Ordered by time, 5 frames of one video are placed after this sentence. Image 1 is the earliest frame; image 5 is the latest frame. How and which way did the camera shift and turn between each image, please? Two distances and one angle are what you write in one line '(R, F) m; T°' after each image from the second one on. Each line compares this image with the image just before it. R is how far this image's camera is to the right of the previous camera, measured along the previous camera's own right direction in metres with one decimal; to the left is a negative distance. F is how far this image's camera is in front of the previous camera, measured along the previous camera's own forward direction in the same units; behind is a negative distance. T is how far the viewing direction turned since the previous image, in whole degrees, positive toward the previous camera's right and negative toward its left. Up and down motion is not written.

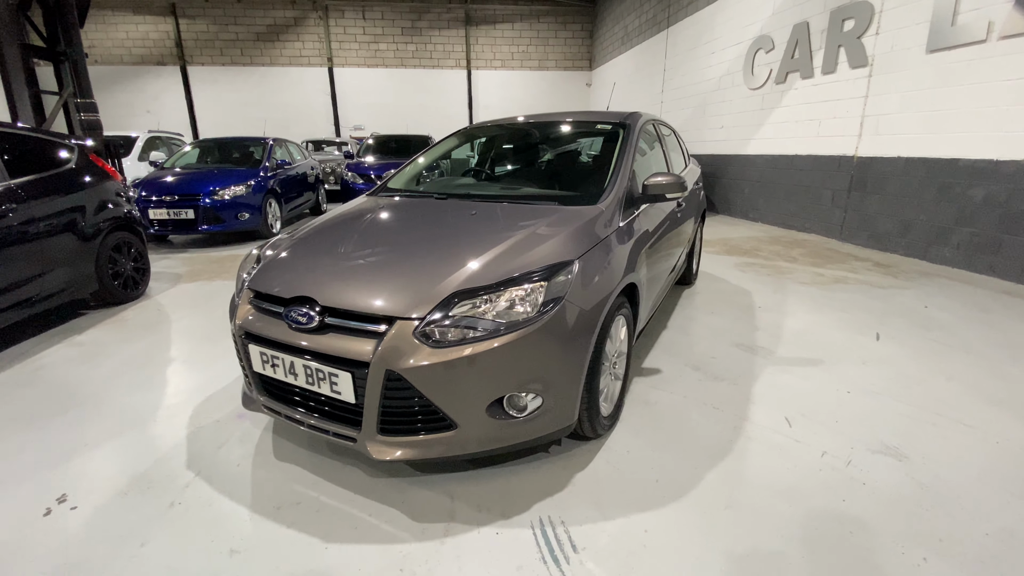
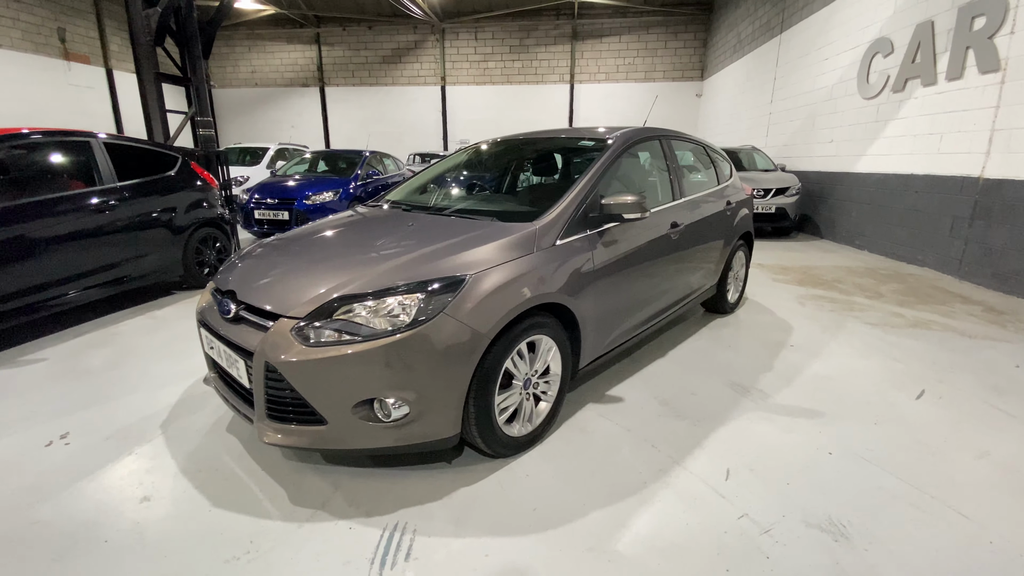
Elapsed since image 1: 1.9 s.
(+0.8, +0.1) m; -14°
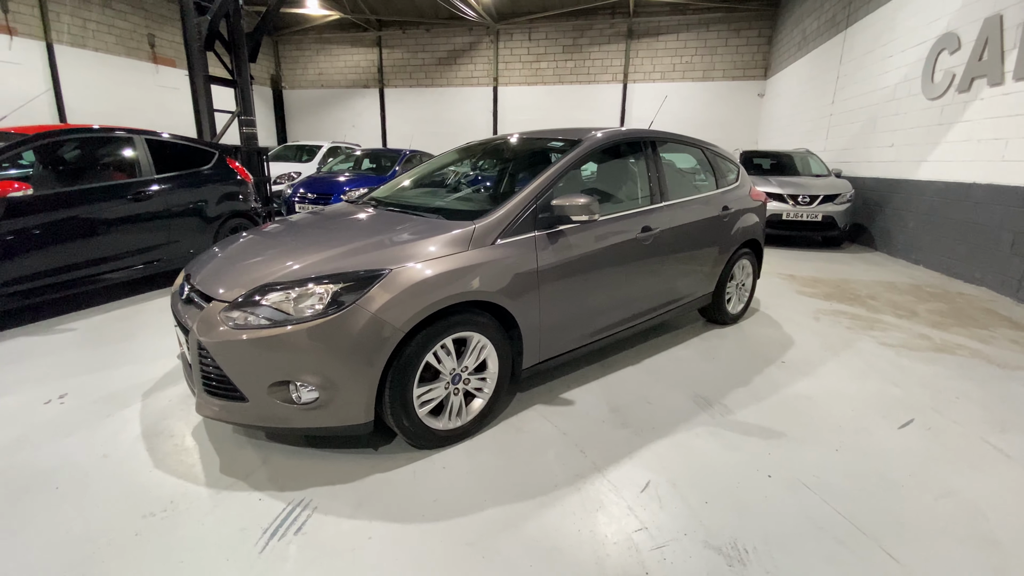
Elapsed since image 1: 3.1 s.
(+0.5, 0.0) m; -7°
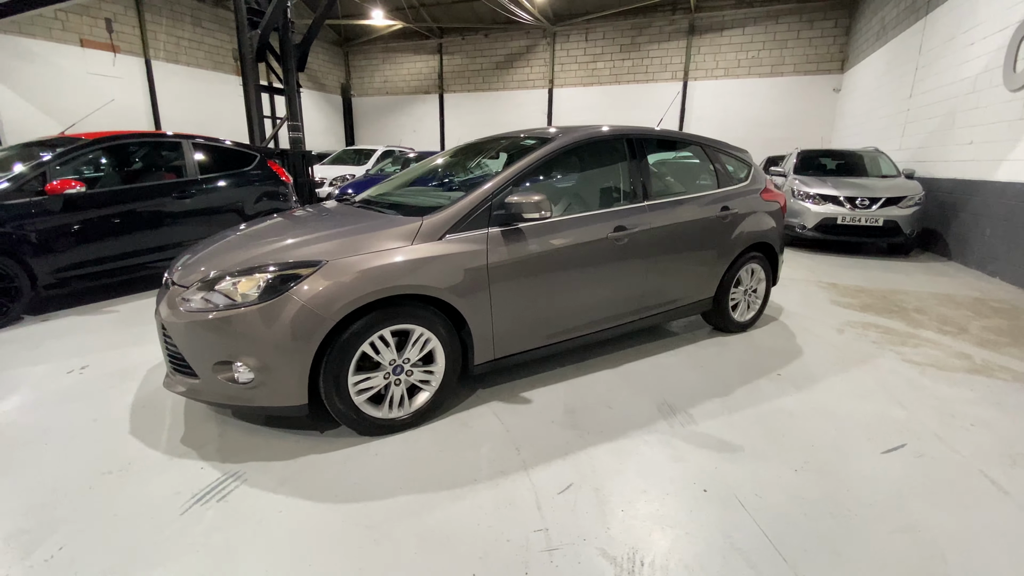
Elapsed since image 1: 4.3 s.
(+0.5, 0.0) m; -8°
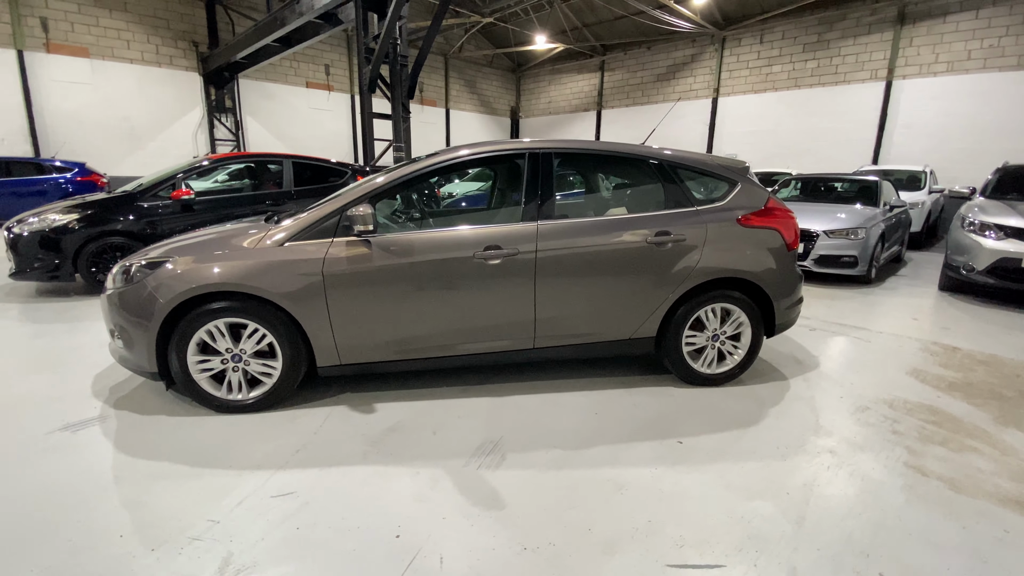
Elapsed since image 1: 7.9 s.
(+1.6, +0.4) m; -23°
